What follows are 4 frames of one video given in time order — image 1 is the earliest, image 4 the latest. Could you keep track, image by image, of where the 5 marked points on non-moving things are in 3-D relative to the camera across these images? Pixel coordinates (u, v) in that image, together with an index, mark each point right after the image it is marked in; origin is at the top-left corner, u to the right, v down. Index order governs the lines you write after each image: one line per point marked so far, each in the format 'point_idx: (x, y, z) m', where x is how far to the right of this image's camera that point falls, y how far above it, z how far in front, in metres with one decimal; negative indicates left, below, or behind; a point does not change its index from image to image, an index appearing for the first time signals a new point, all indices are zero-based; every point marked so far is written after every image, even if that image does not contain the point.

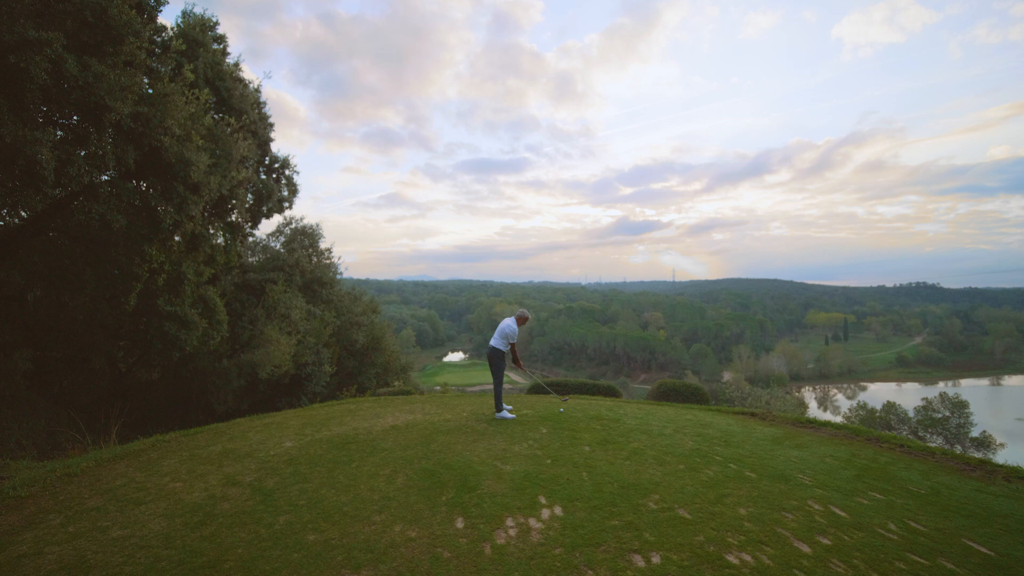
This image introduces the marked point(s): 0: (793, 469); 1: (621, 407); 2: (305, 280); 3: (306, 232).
0: (+3.2, -2.1, +5.6) m
1: (+1.9, -2.1, +8.6) m
2: (-6.1, +0.2, +14.0) m
3: (-6.6, +1.8, +15.3) m
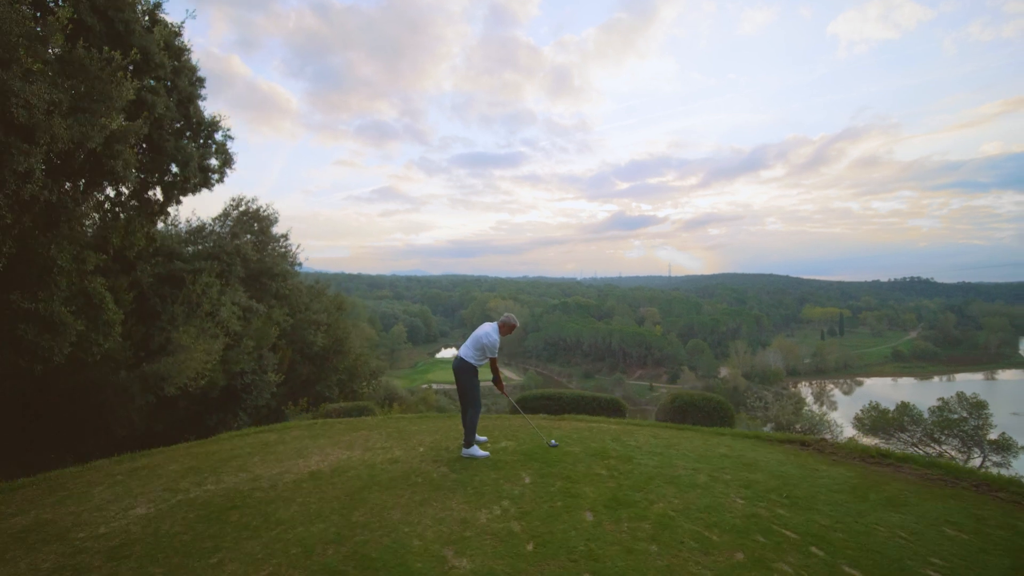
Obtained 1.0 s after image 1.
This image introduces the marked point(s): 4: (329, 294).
0: (+2.9, -1.9, +3.6) m
1: (+1.6, -1.9, +6.6) m
2: (-6.4, +0.4, +11.9) m
3: (-6.9, +1.9, +13.2) m
4: (-5.4, -0.2, +15.0) m
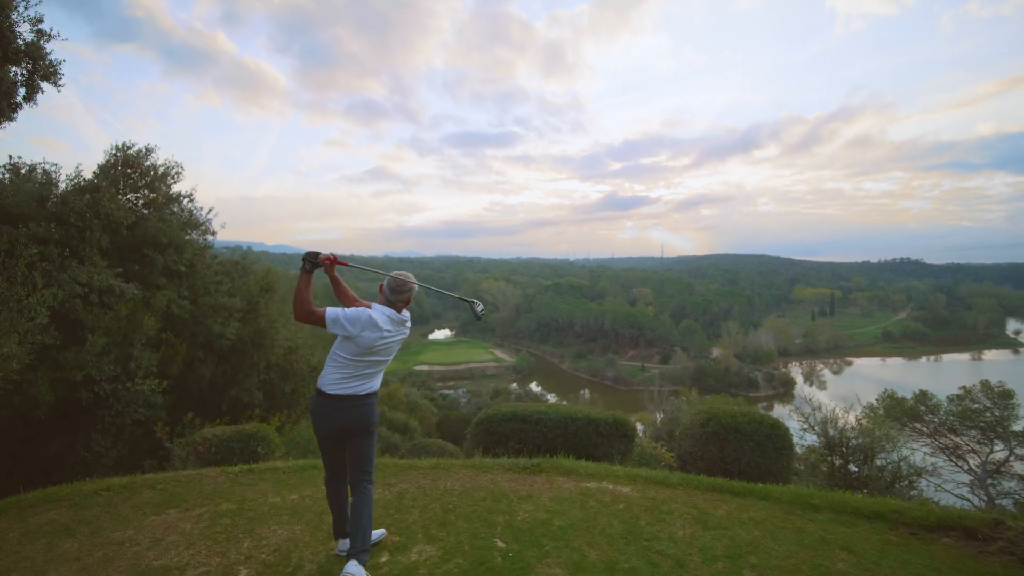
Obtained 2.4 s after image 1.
0: (+2.4, -1.8, +0.7) m
1: (+1.0, -1.7, +3.6) m
2: (-7.0, +0.9, +8.7) m
3: (-7.6, +2.5, +9.9) m
4: (-6.1, +0.4, +11.9) m
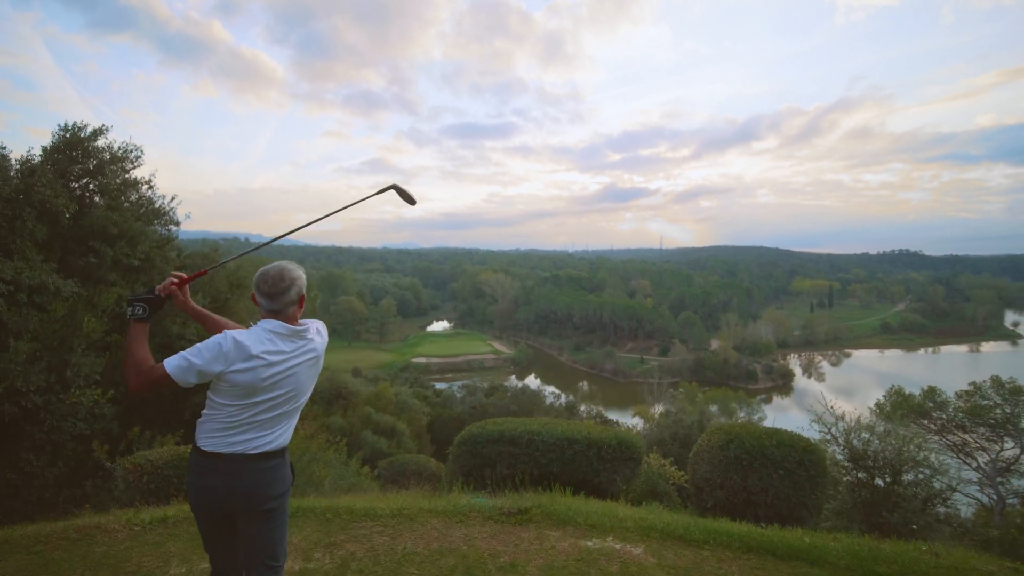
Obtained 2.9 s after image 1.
0: (+2.3, -1.9, -0.2) m
1: (+0.9, -1.7, +2.7) m
2: (-7.2, +0.9, +7.8) m
3: (-7.7, +2.5, +8.9) m
4: (-6.2, +0.5, +10.9) m
